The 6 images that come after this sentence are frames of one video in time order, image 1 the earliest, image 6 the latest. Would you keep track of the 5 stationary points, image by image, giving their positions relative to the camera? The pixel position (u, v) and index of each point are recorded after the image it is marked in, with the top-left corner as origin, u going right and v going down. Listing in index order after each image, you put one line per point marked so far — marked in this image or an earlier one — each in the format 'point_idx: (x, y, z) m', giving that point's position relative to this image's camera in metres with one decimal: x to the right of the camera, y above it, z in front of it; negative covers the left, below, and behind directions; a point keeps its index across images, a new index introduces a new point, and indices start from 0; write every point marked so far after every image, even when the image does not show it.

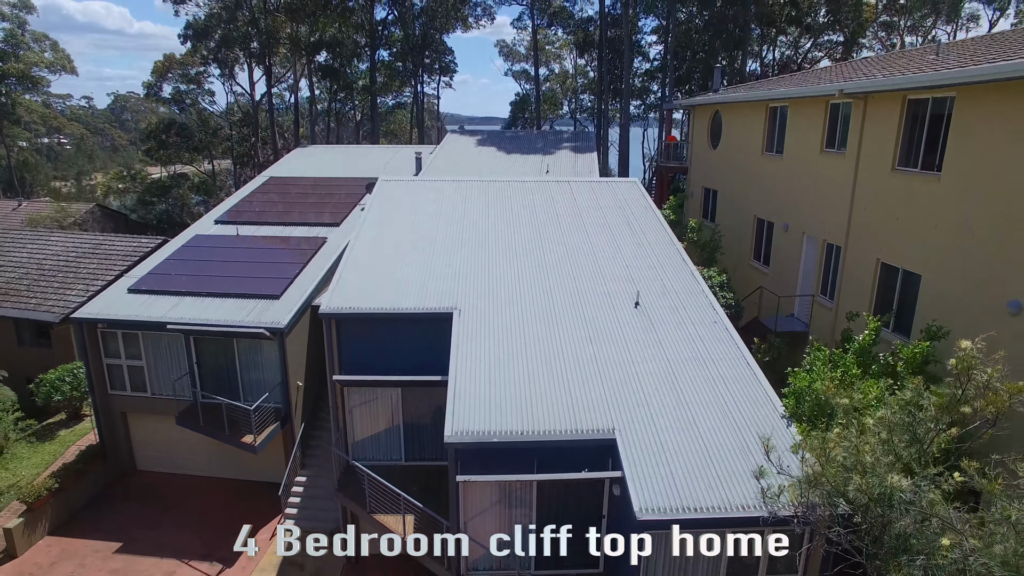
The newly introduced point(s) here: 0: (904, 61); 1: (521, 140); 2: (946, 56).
0: (+6.5, +3.8, +10.5) m
1: (+0.3, +4.5, +19.2) m
2: (+6.5, +3.5, +9.5) m
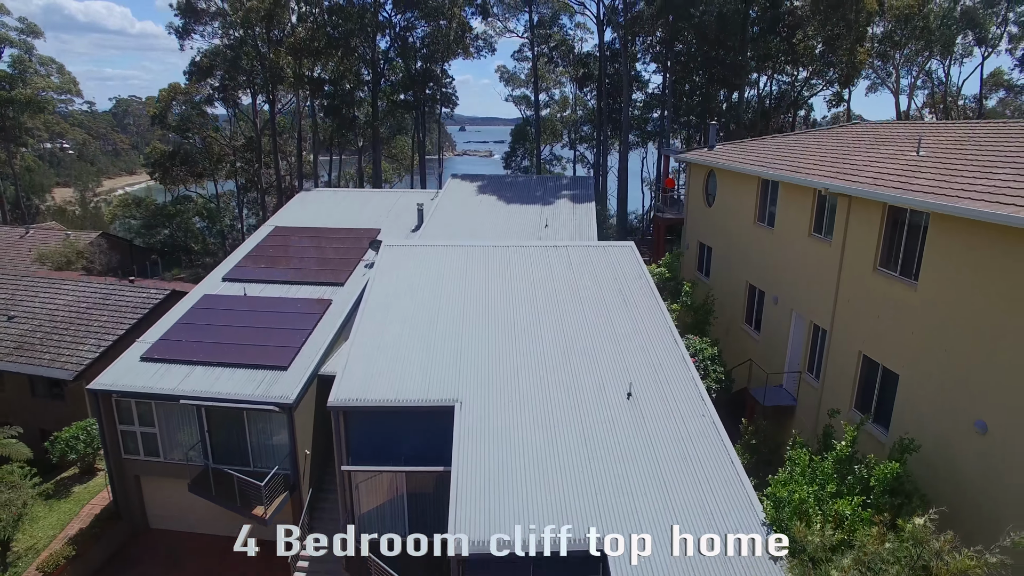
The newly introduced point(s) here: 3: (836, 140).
0: (+6.5, +2.4, +11.0) m
1: (+0.3, +3.1, +19.6) m
2: (+6.5, +2.2, +9.9) m
3: (+6.9, +3.1, +13.4) m
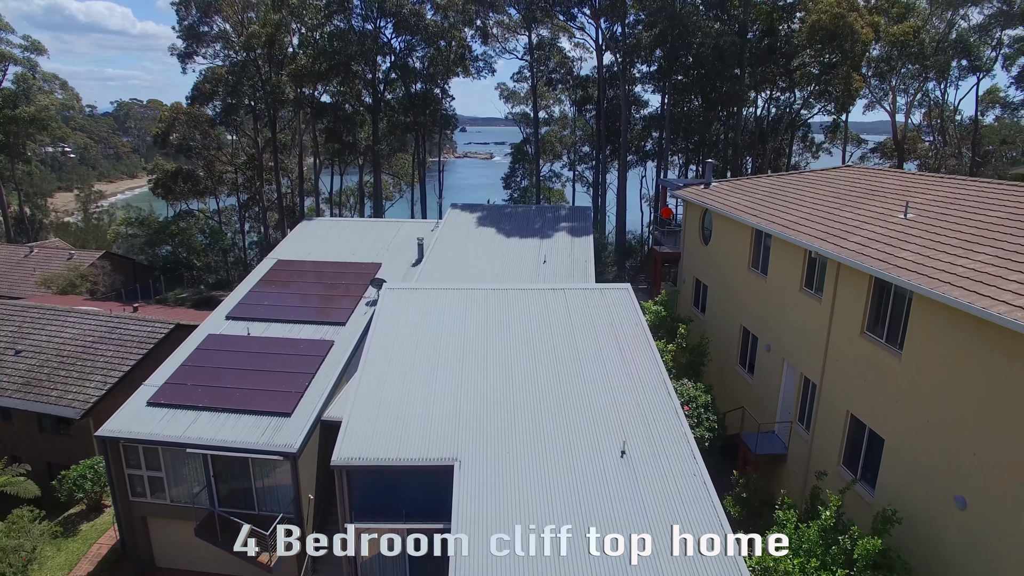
0: (+6.5, +1.5, +11.2) m
1: (+0.3, +2.2, +19.9) m
2: (+6.5, +1.2, +10.2) m
3: (+6.9, +2.2, +13.7) m
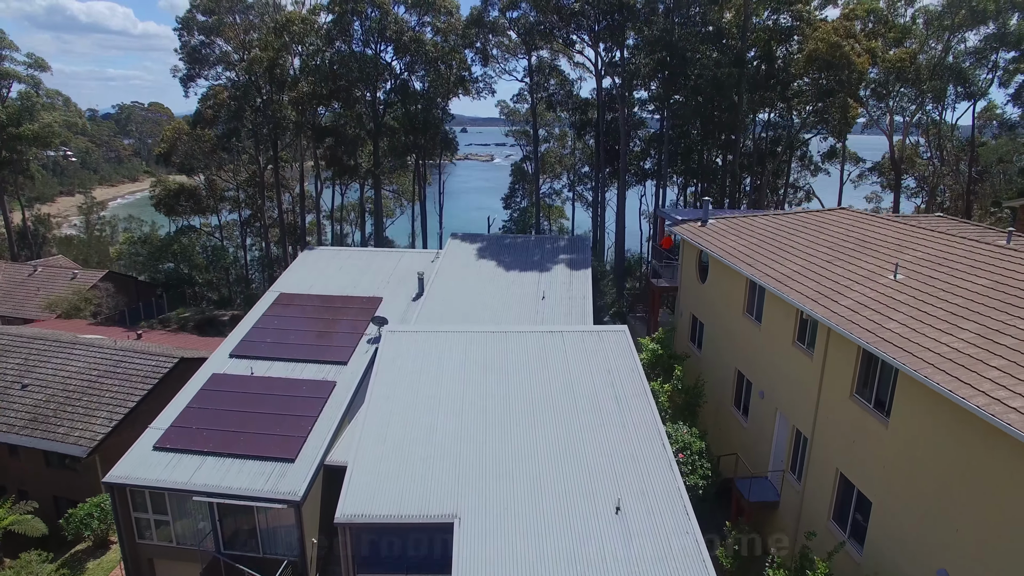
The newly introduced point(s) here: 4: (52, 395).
0: (+6.5, +0.5, +11.5) m
1: (+0.2, +1.2, +20.1) m
2: (+6.4, +0.2, +10.4) m
3: (+6.8, +1.2, +13.9) m
4: (-12.1, -2.8, +16.6) m
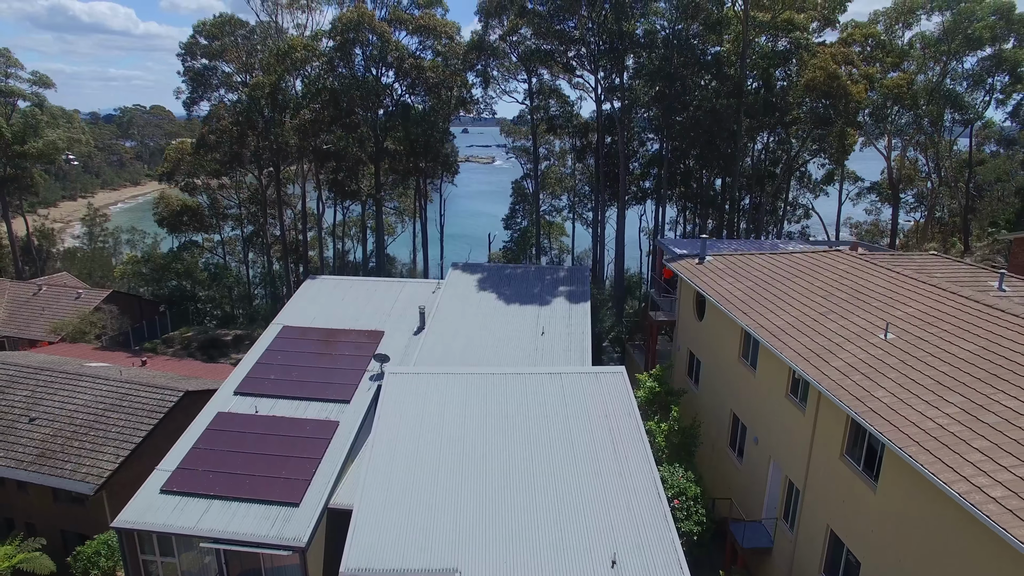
0: (+6.4, -0.5, +11.7) m
1: (+0.2, +0.3, +20.4) m
2: (+6.4, -0.8, +10.7) m
3: (+6.8, +0.2, +14.2) m
4: (-12.1, -3.8, +16.8) m
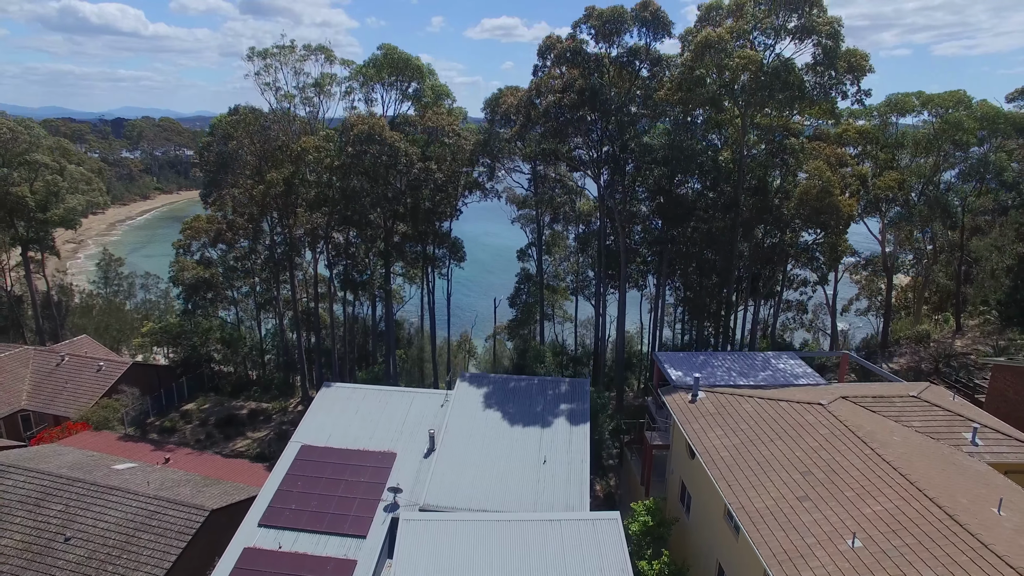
0: (+6.5, -4.4, +12.9) m
1: (+0.4, -3.6, +21.5) m
2: (+6.5, -4.7, +11.8) m
3: (+6.9, -3.7, +15.3) m
4: (-12.0, -7.5, +18.1) m
